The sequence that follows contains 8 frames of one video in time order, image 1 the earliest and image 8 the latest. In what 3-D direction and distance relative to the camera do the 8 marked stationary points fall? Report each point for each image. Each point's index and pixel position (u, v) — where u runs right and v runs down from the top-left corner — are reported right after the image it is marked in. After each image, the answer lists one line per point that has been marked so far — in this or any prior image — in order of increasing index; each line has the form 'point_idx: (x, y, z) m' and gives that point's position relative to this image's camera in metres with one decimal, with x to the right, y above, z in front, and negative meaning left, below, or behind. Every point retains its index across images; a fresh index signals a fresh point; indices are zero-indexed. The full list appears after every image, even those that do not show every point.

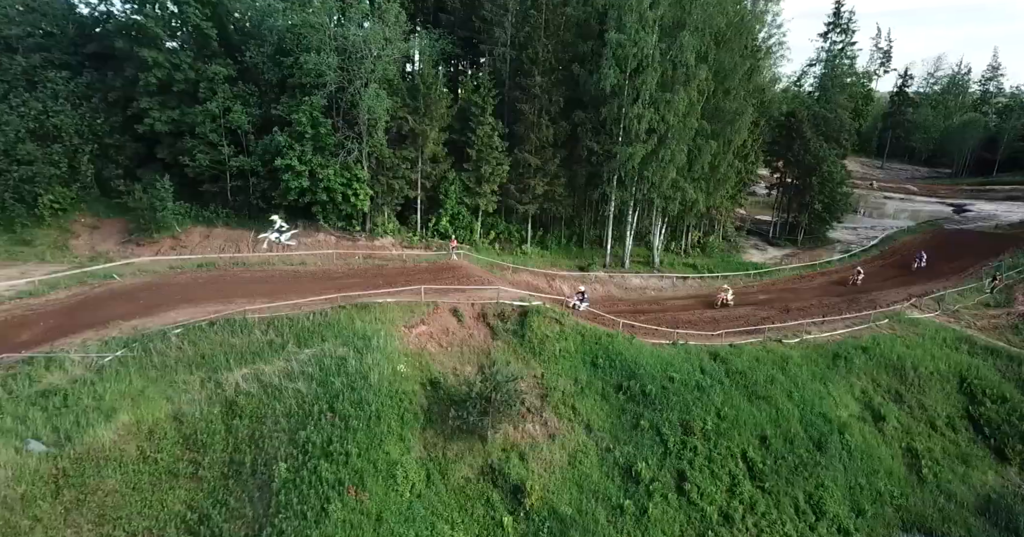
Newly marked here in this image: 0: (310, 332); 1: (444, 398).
0: (-5.8, -1.8, +15.4) m
1: (-1.9, -3.7, +15.2) m
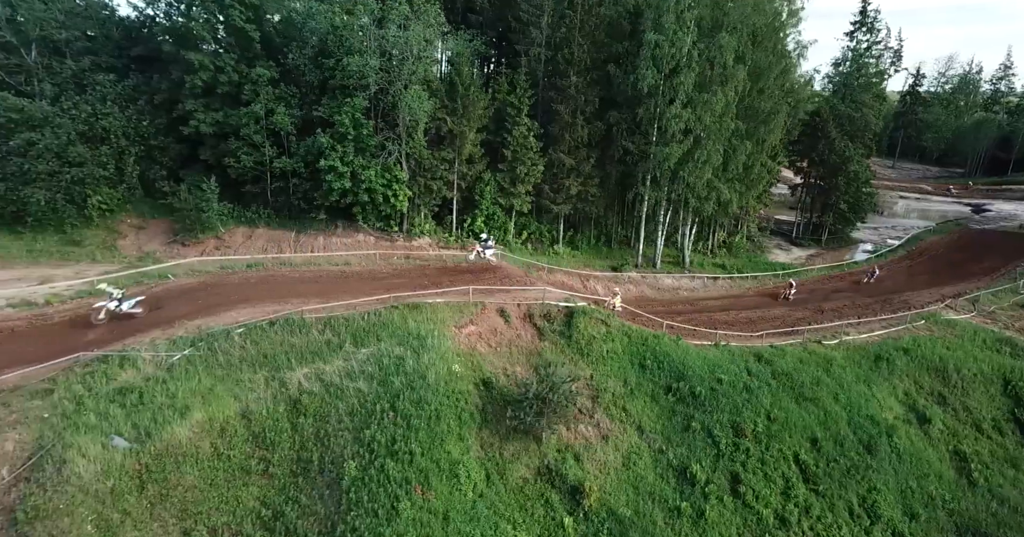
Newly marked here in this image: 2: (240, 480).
0: (-4.2, -1.8, +15.6) m
1: (-0.4, -3.7, +15.3) m
2: (-5.9, -4.6, +11.8) m
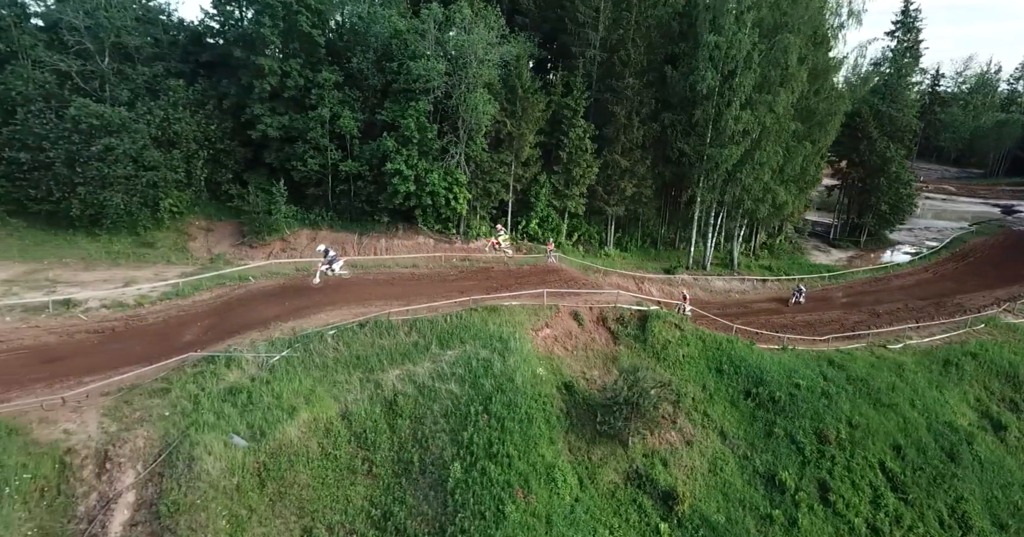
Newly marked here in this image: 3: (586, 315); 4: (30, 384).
0: (-1.8, -1.9, +15.8) m
1: (+2.0, -3.8, +15.4) m
2: (-3.6, -4.7, +12.1) m
3: (+2.6, -1.6, +18.4) m
4: (-11.0, -2.6, +12.5) m
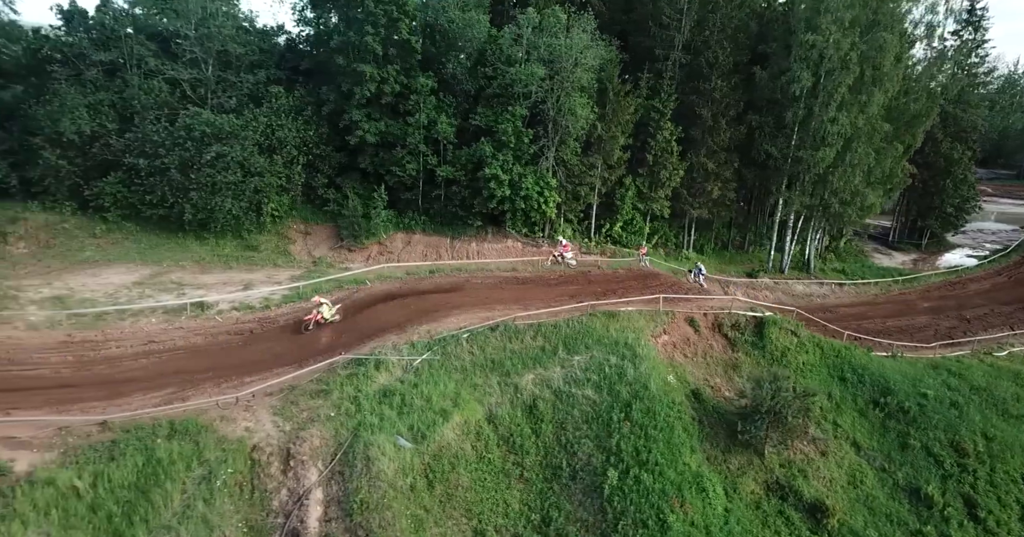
0: (+1.8, -2.0, +15.9) m
1: (+5.6, -4.0, +15.2) m
2: (-0.1, -4.8, +12.2) m
3: (+6.4, -1.7, +18.2) m
4: (-7.5, -2.7, +13.1) m
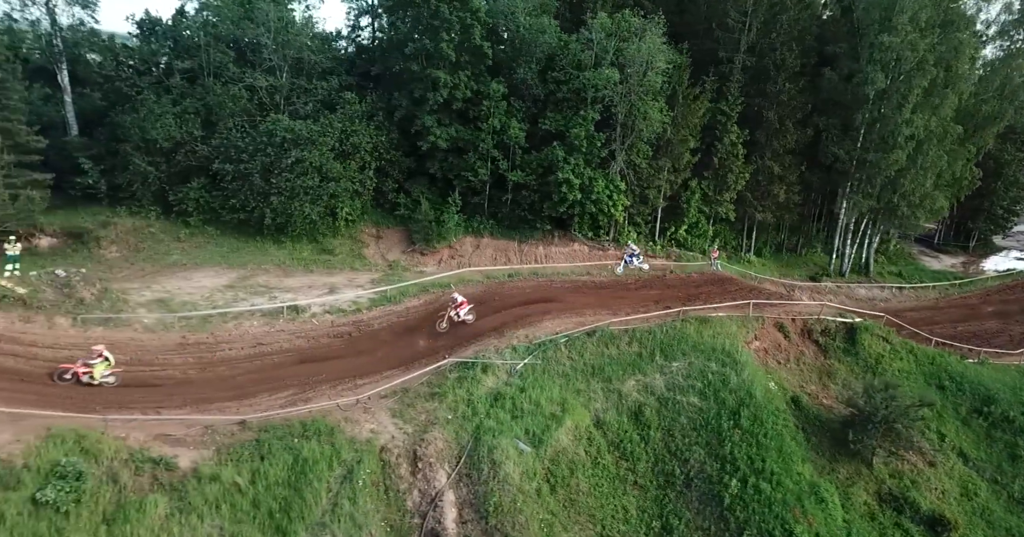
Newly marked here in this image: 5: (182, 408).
0: (+4.6, -2.2, +15.9) m
1: (+8.4, -4.2, +15.0) m
2: (+2.5, -5.0, +12.3) m
3: (+9.3, -1.9, +18.0) m
4: (-4.8, -2.9, +13.4) m
5: (-7.1, -3.0, +11.7) m
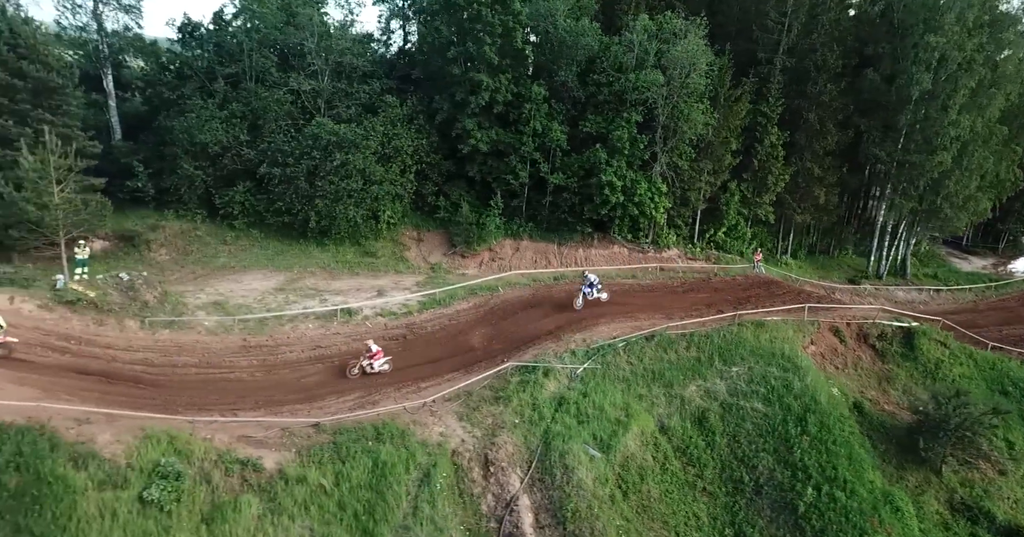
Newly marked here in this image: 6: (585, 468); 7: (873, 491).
0: (+6.3, -2.3, +15.7) m
1: (+10.0, -4.3, +14.8) m
2: (+4.0, -5.1, +12.2) m
3: (+11.0, -2.0, +17.7) m
4: (-3.2, -3.0, +13.5) m
5: (-5.6, -3.1, +11.8) m
6: (+1.5, -4.3, +11.6) m
7: (+8.2, -5.1, +12.5) m
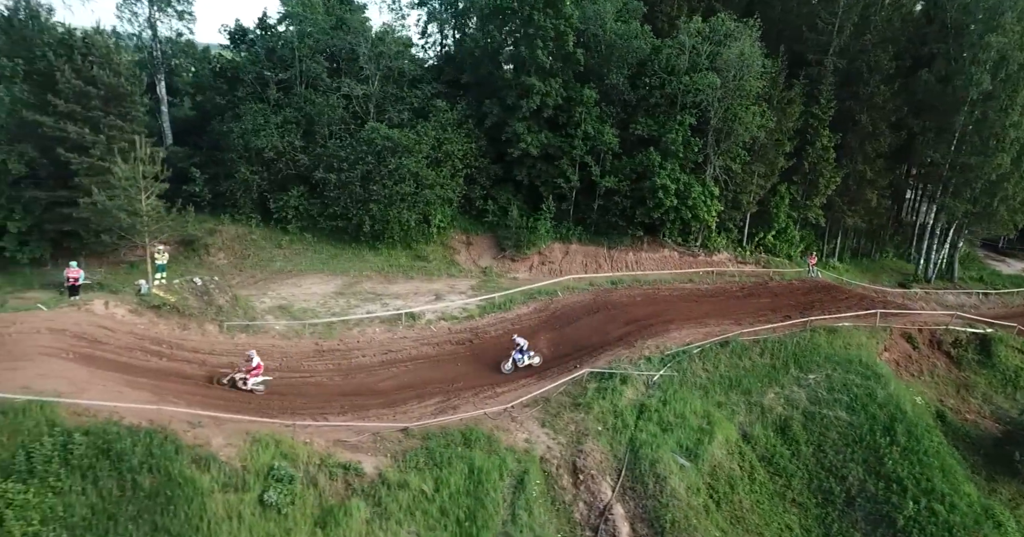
0: (+8.3, -2.5, +15.4) m
1: (+12.0, -4.4, +14.3) m
2: (+5.9, -5.2, +11.9) m
3: (+13.1, -2.2, +17.3) m
4: (-1.3, -3.1, +13.5) m
5: (-3.7, -3.2, +11.9) m
6: (+3.4, -4.4, +11.4) m
7: (+10.2, -5.2, +12.1) m
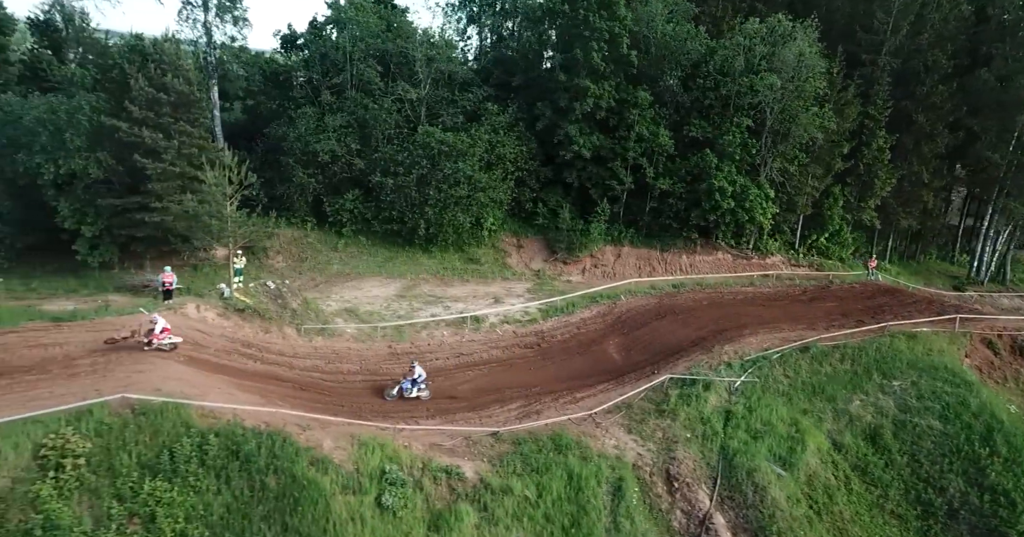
0: (+10.3, -2.6, +15.0) m
1: (+14.0, -4.5, +13.8) m
2: (+7.9, -5.3, +11.6) m
3: (+15.2, -2.3, +16.7) m
4: (+0.7, -3.2, +13.4) m
5: (-1.7, -3.3, +11.8) m
6: (+5.3, -4.5, +11.2) m
7: (+12.1, -5.3, +11.6) m
